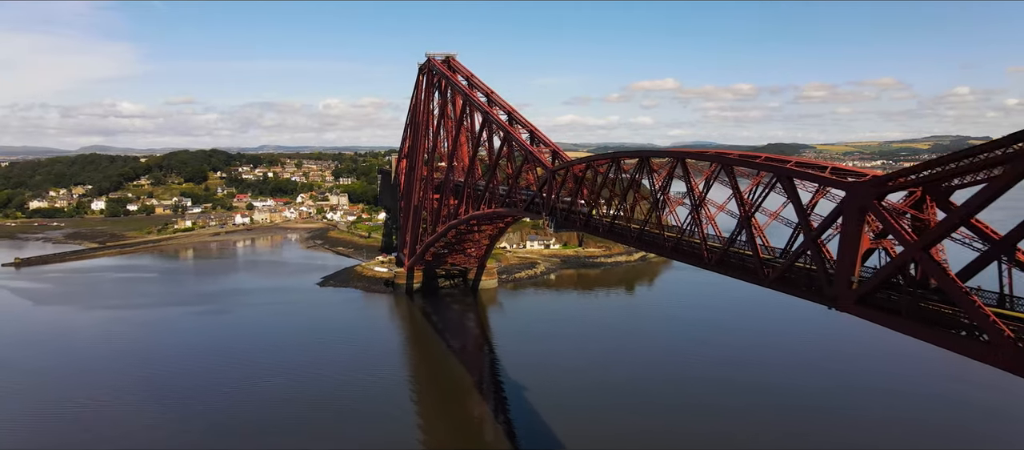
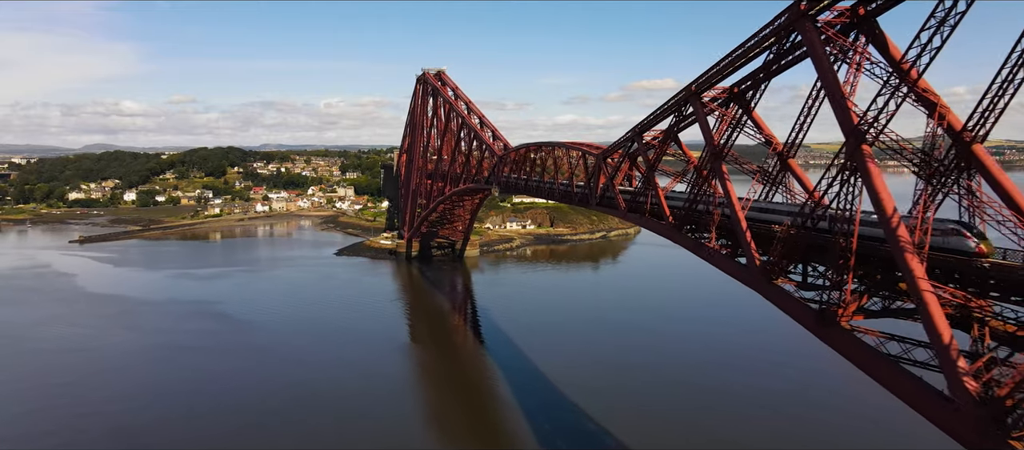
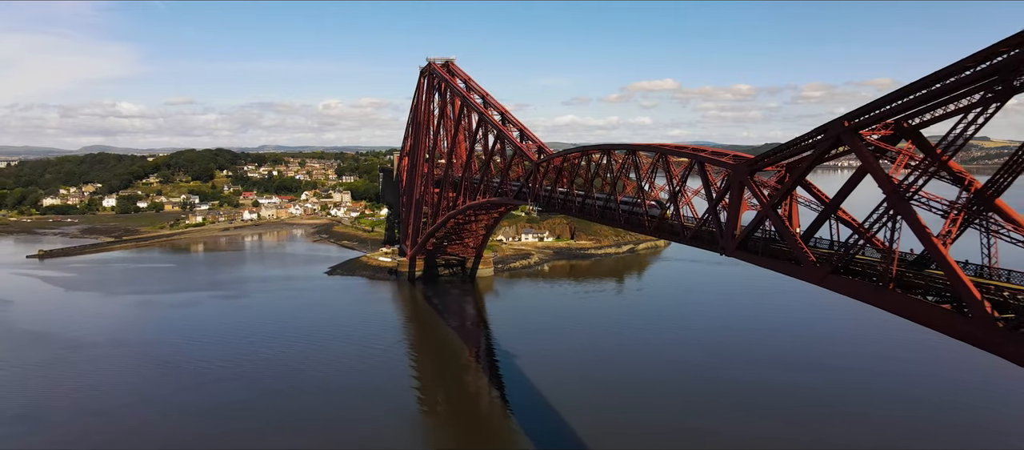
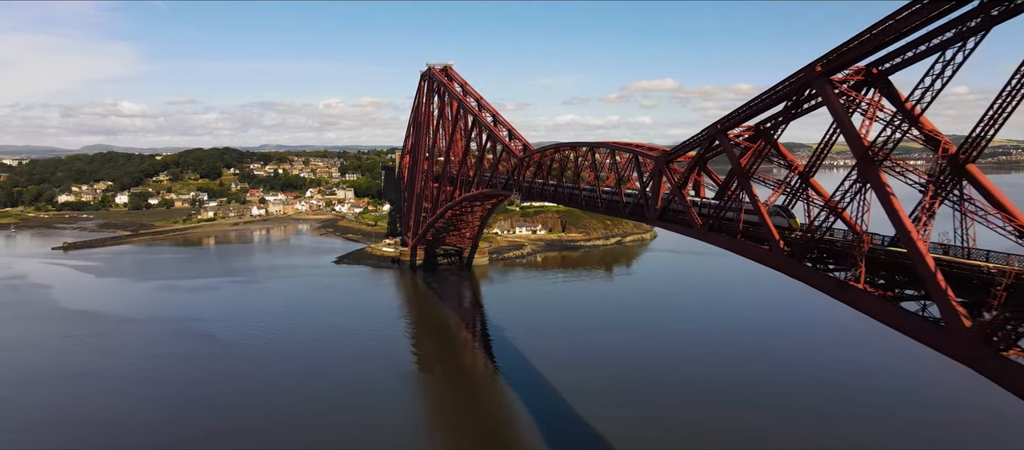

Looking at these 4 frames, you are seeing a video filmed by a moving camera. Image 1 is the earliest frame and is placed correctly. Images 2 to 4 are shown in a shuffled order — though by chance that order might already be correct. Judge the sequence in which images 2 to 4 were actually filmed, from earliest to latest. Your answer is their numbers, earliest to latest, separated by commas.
3, 4, 2
